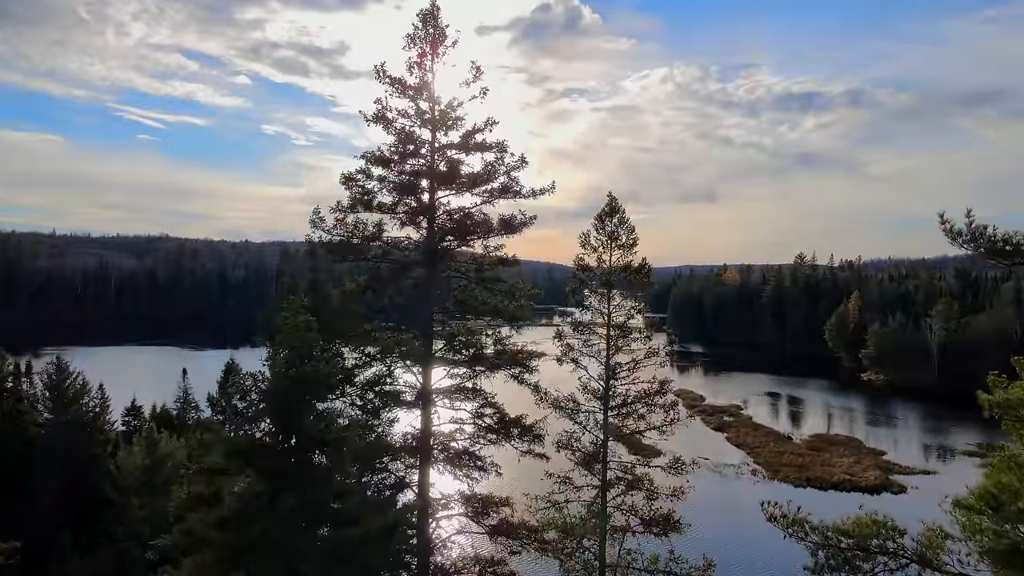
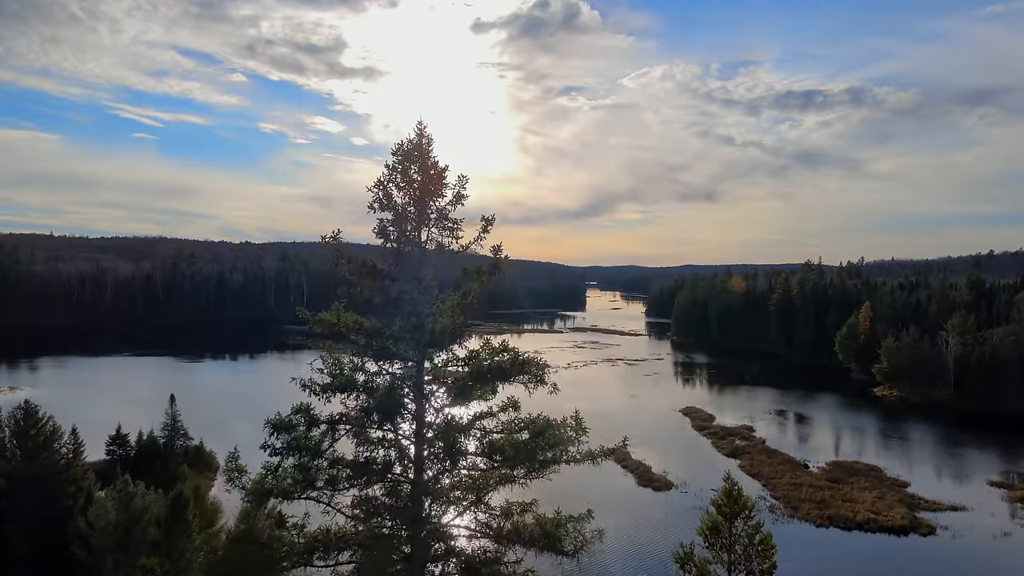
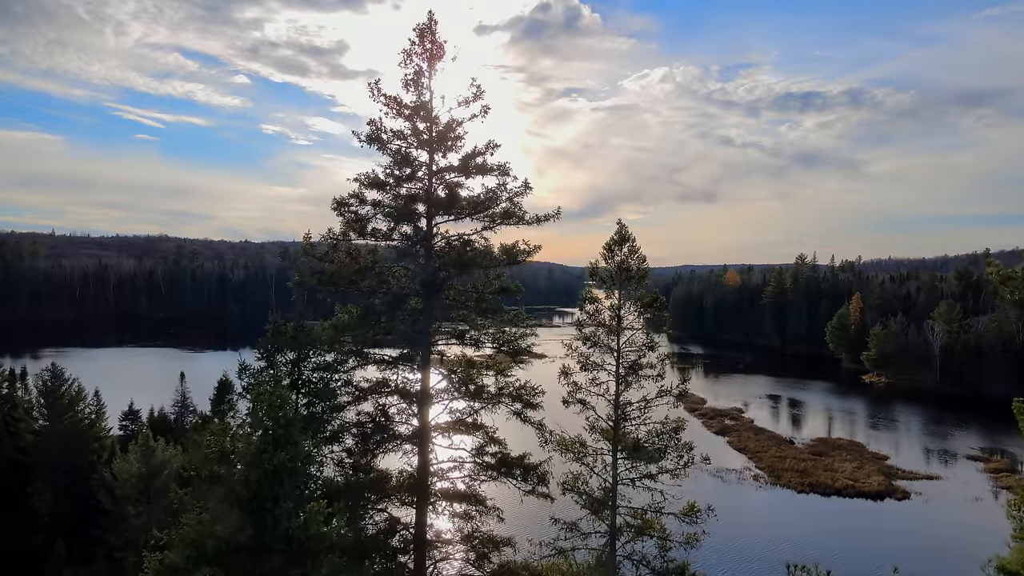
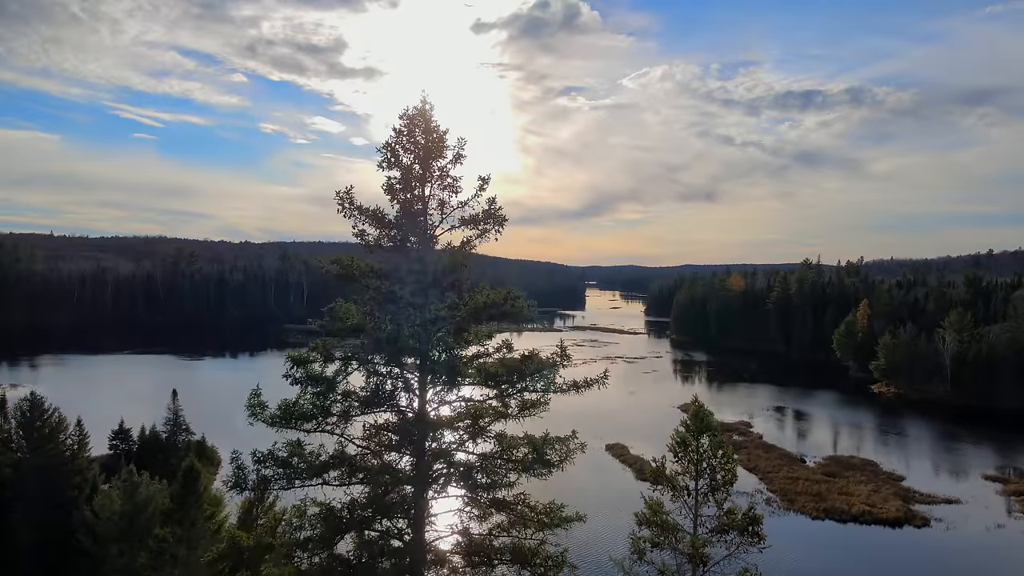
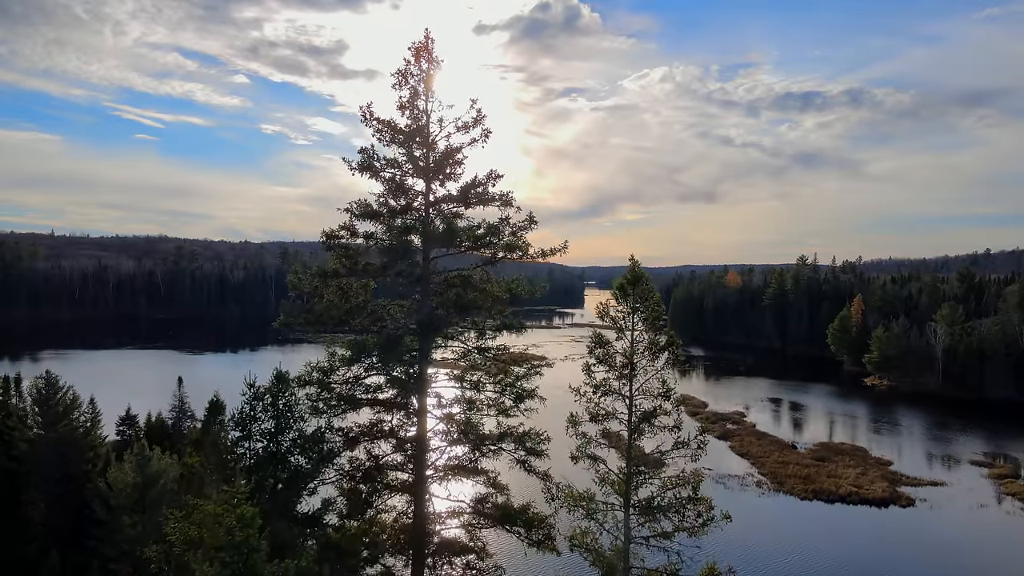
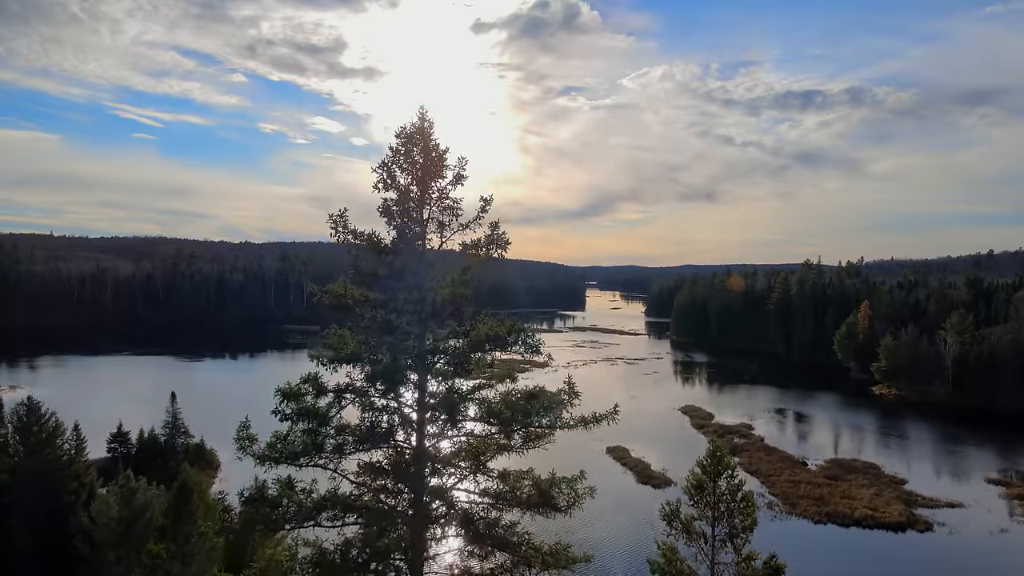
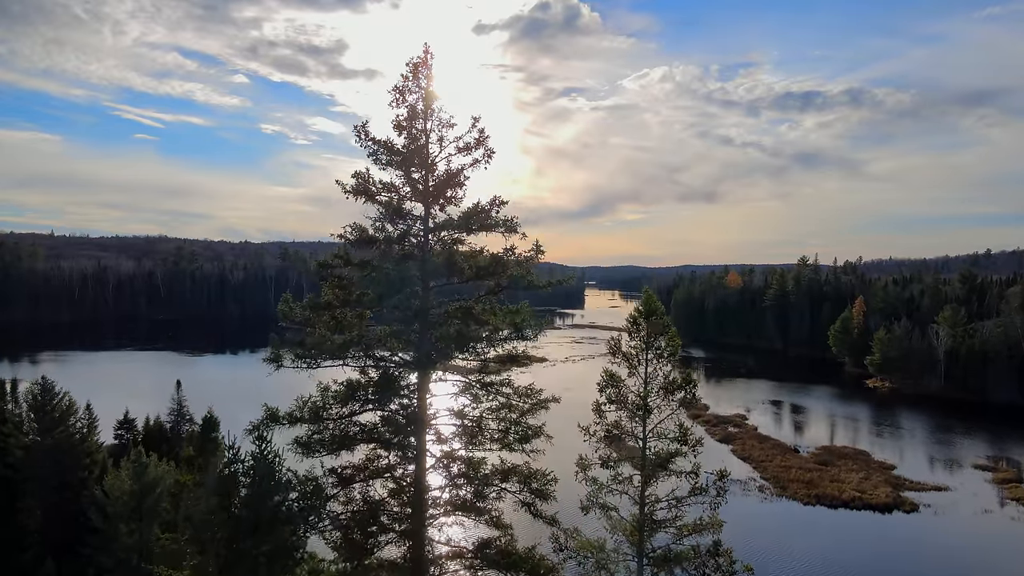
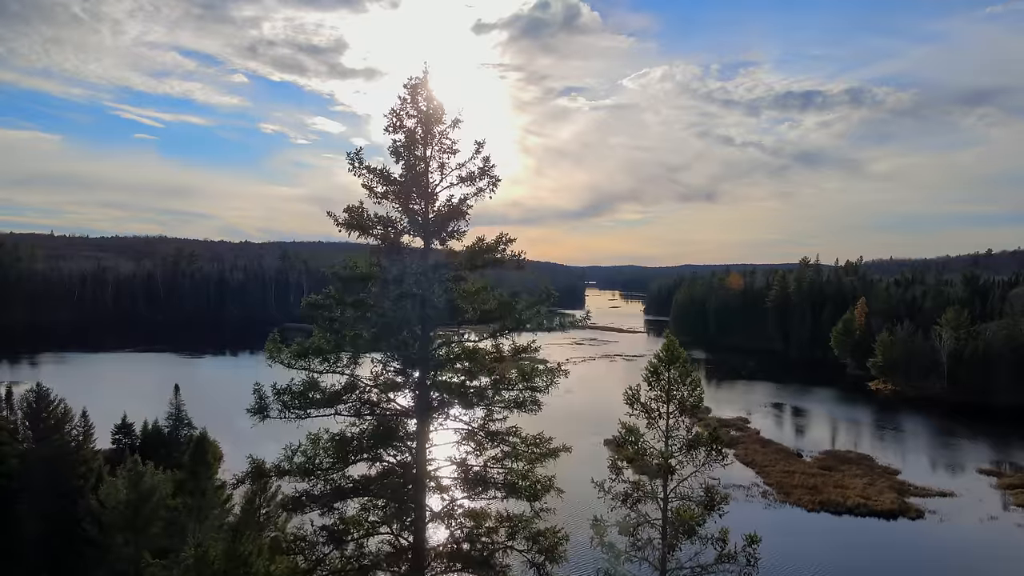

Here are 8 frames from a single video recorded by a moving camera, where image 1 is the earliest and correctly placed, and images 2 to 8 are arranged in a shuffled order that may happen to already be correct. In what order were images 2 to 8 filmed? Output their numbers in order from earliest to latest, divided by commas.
3, 5, 7, 8, 4, 6, 2
